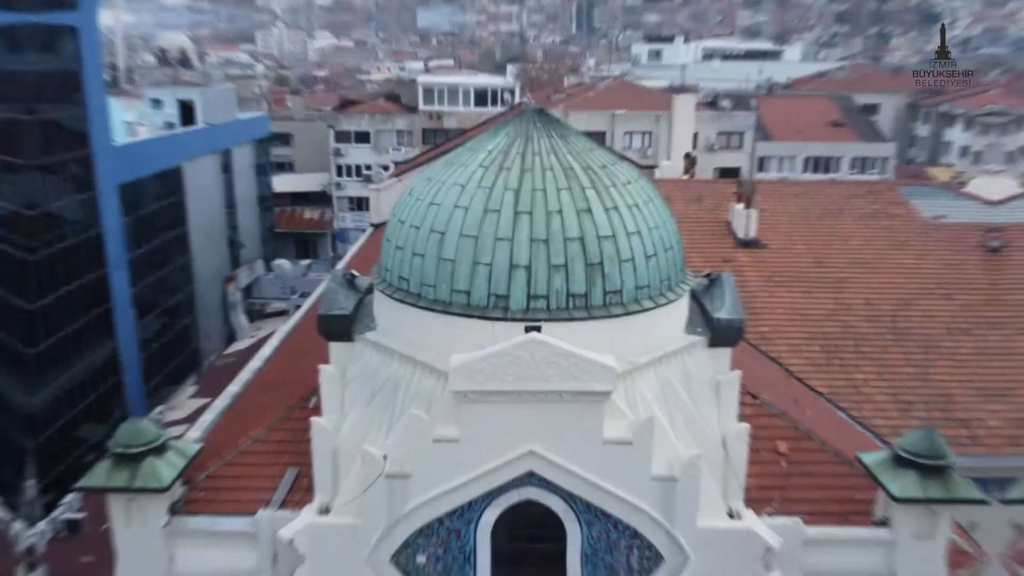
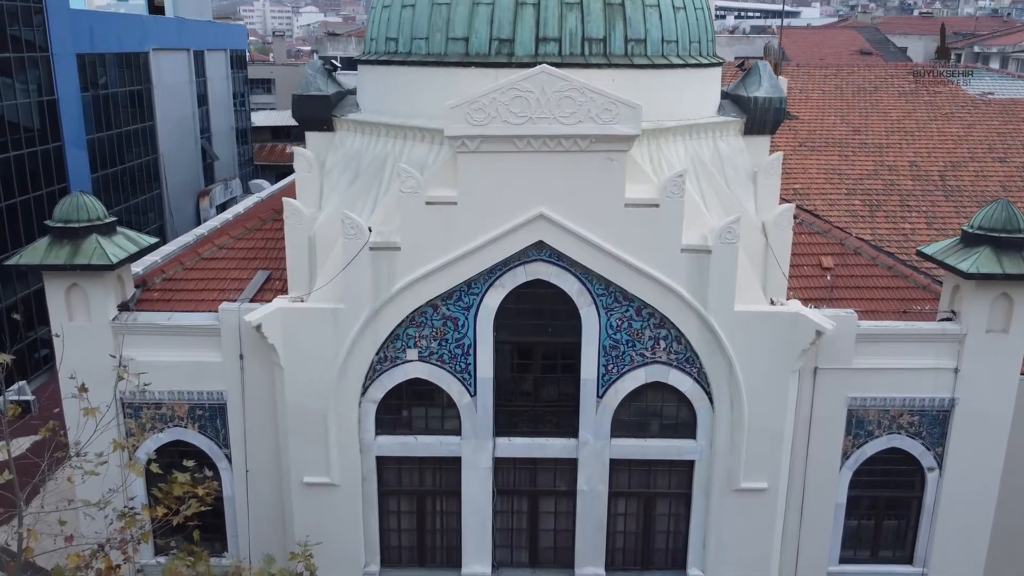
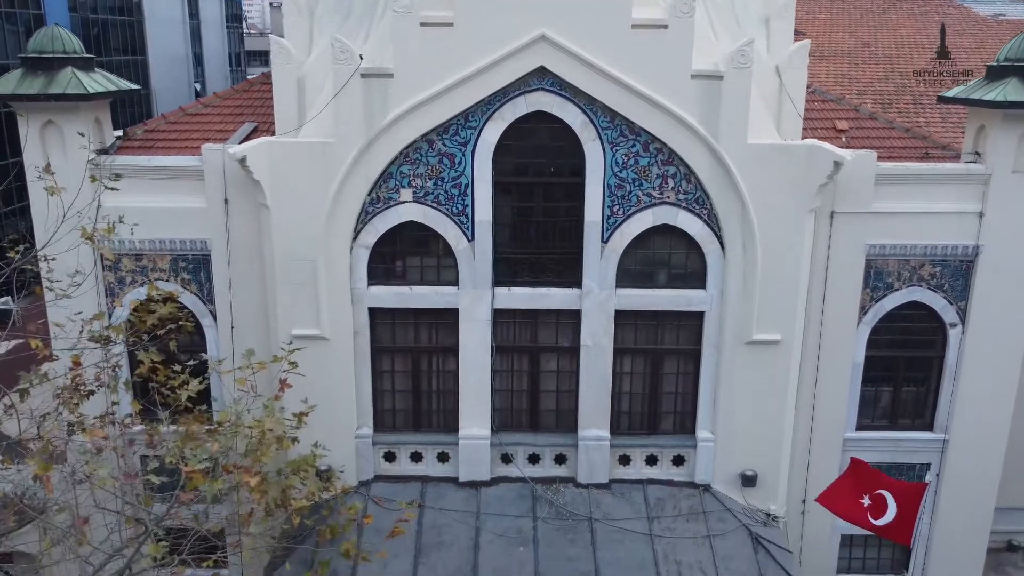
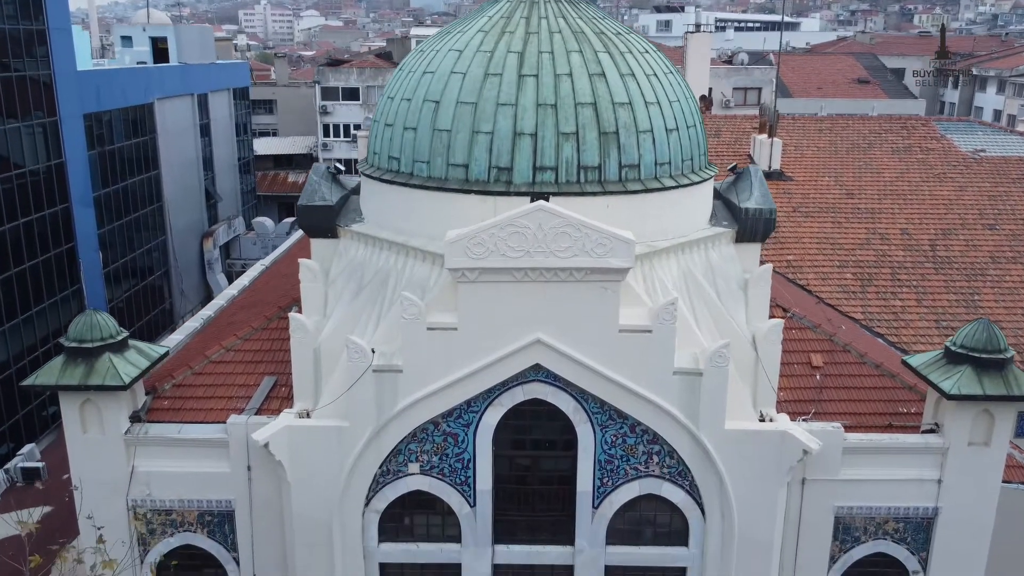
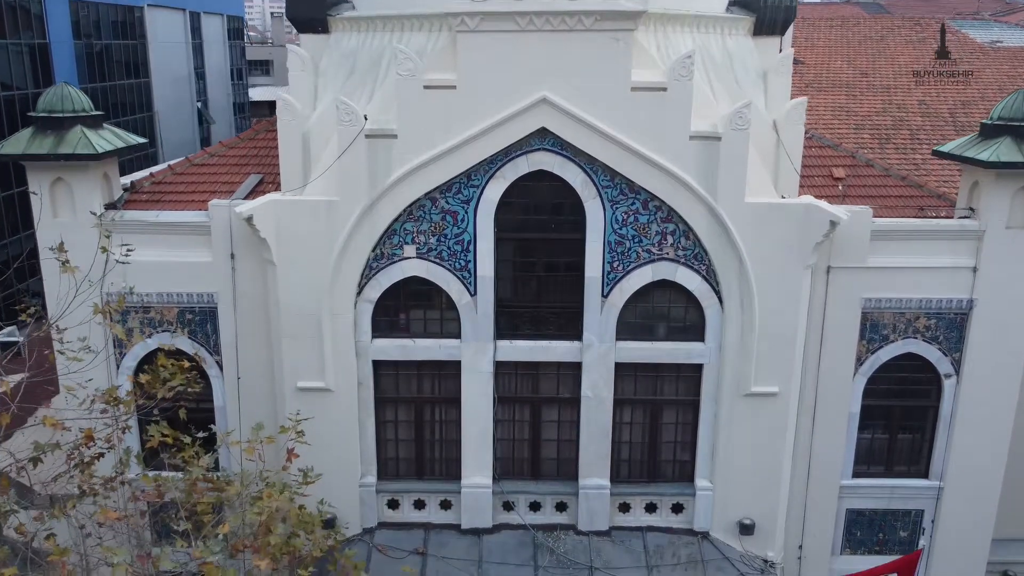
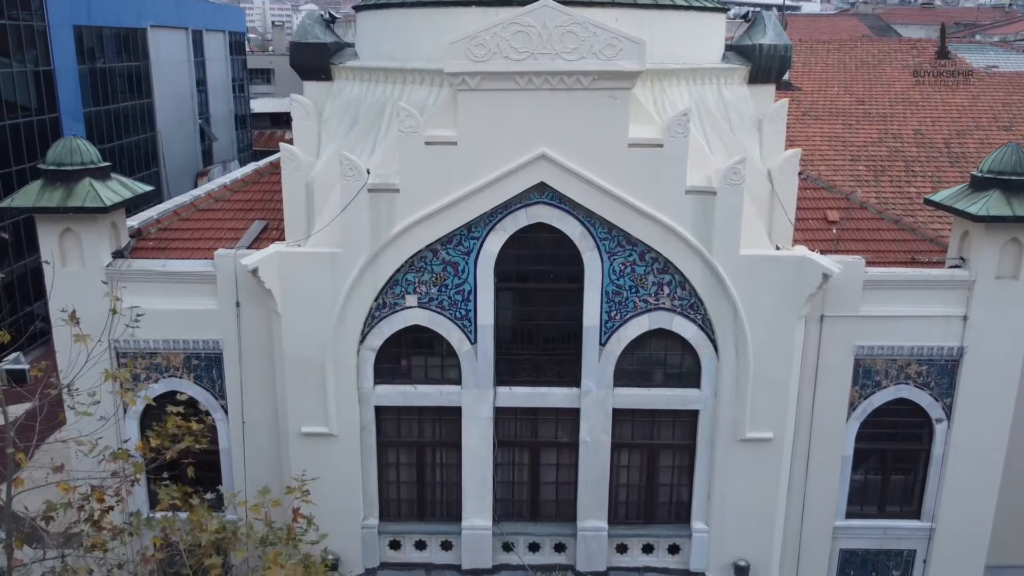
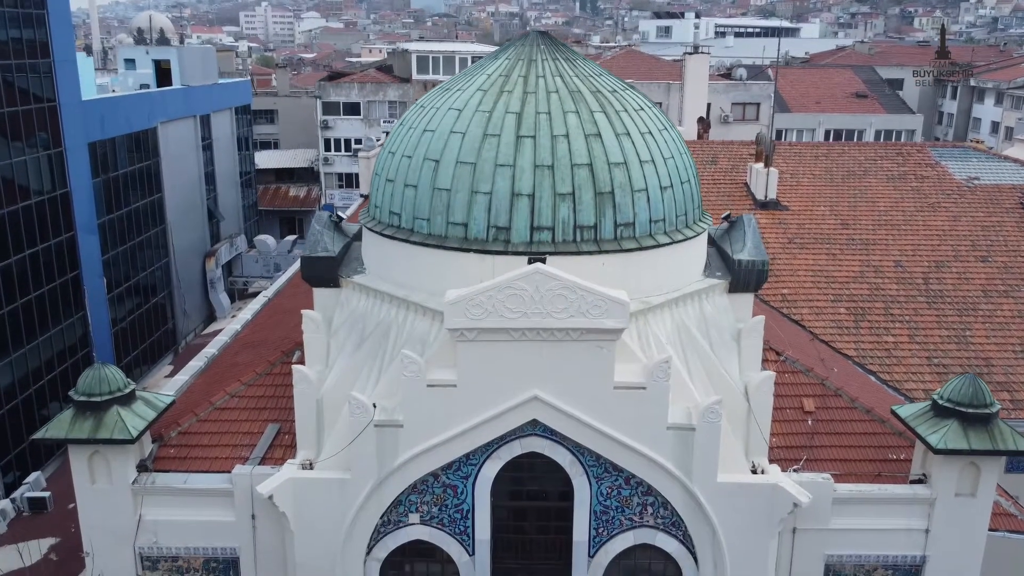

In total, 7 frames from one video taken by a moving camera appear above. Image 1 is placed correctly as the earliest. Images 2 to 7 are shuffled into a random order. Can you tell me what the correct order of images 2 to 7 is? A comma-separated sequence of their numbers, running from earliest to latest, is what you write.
7, 4, 2, 6, 5, 3
